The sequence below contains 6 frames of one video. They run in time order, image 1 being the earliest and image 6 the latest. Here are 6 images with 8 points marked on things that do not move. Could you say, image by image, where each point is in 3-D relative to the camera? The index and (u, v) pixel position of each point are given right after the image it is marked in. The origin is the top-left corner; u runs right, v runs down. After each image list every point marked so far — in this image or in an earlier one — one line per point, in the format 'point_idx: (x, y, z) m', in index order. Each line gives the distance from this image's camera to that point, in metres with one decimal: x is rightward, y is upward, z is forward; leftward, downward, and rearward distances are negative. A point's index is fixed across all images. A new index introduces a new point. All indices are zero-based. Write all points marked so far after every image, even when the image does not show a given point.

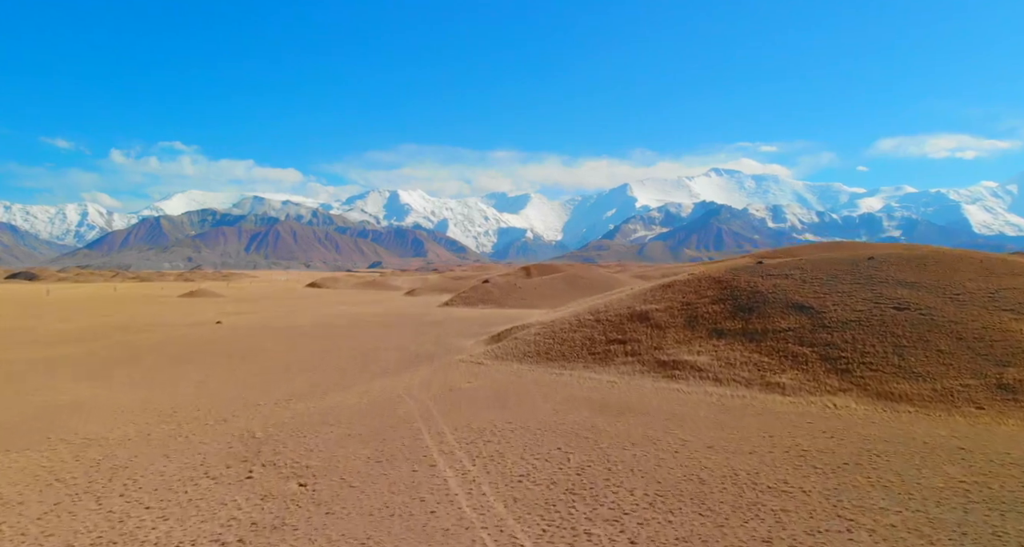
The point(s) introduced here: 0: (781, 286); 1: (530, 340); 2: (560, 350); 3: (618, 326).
0: (+6.4, -0.3, +15.7) m
1: (+0.5, -1.8, +17.6) m
2: (+1.2, -1.9, +16.2) m
3: (+2.6, -1.3, +16.5) m
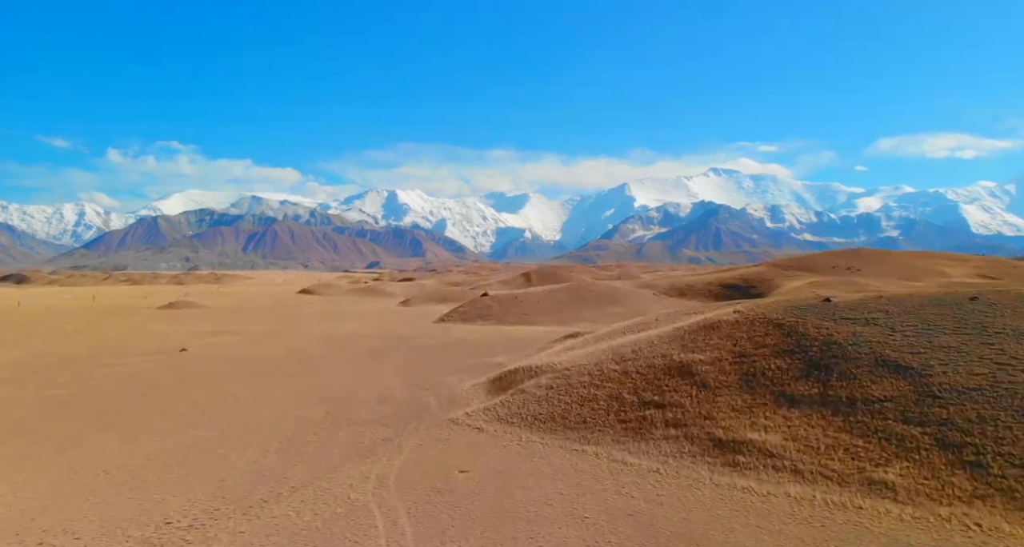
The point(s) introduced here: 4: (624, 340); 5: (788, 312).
0: (+6.5, -1.2, +12.3) m
1: (+0.6, -2.6, +14.2) m
2: (+1.3, -2.7, +12.8) m
3: (+2.8, -2.2, +13.1) m
4: (+2.9, -1.7, +17.2) m
5: (+5.8, -0.8, +14.0) m
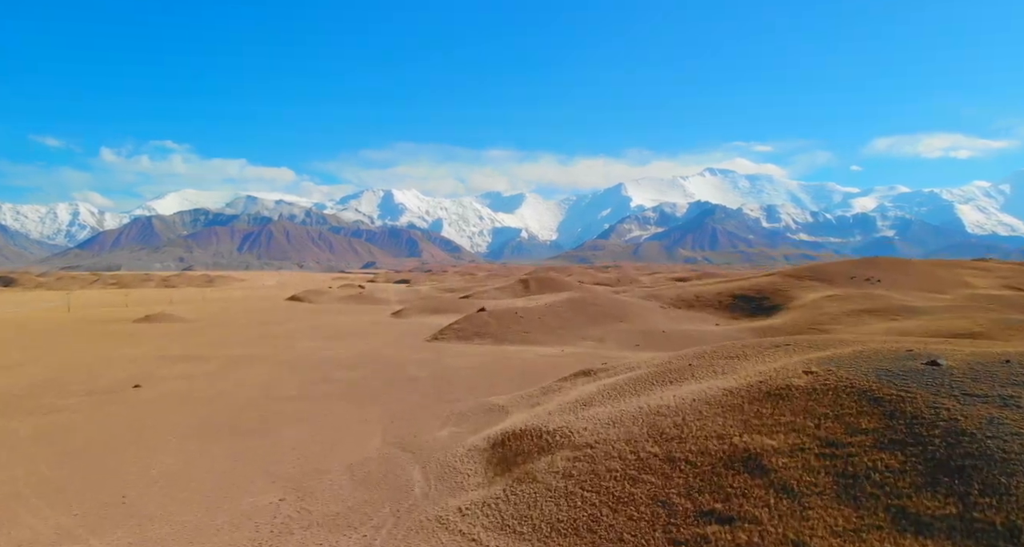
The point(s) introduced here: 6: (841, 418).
0: (+6.7, -2.0, +9.0) m
1: (+0.7, -3.5, +10.9) m
2: (+1.5, -3.6, +9.4) m
3: (+2.9, -3.0, +9.7) m
4: (+3.1, -2.6, +13.9) m
5: (+6.0, -1.7, +10.7) m
6: (+5.0, -2.2, +10.2) m
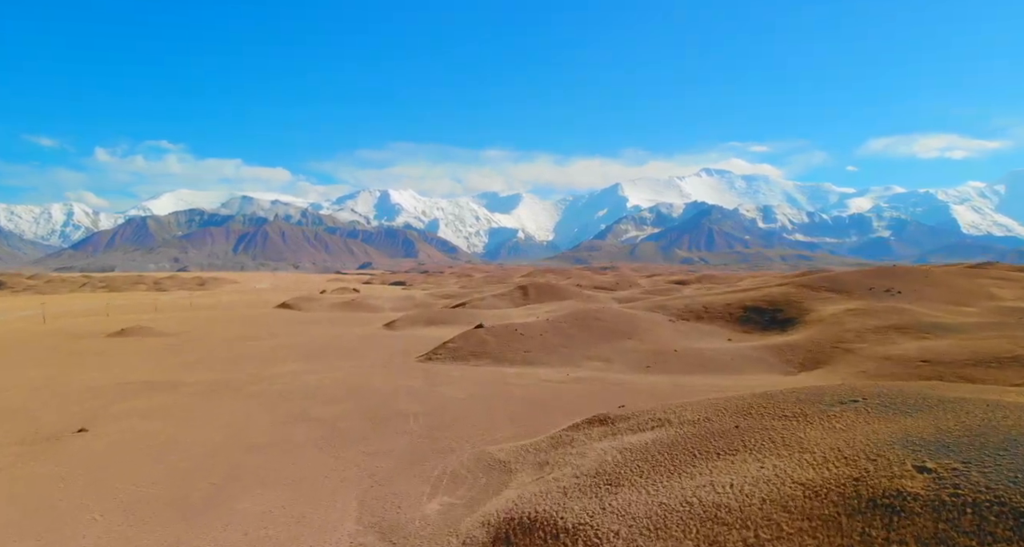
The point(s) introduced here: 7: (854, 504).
0: (+6.8, -2.9, +5.9) m
1: (+0.9, -4.3, +7.8) m
2: (+1.6, -4.4, +6.3) m
3: (+3.1, -3.9, +6.6) m
4: (+3.2, -3.4, +10.8) m
5: (+6.1, -2.5, +7.6) m
6: (+5.2, -3.0, +7.1) m
7: (+4.4, -3.0, +8.5) m
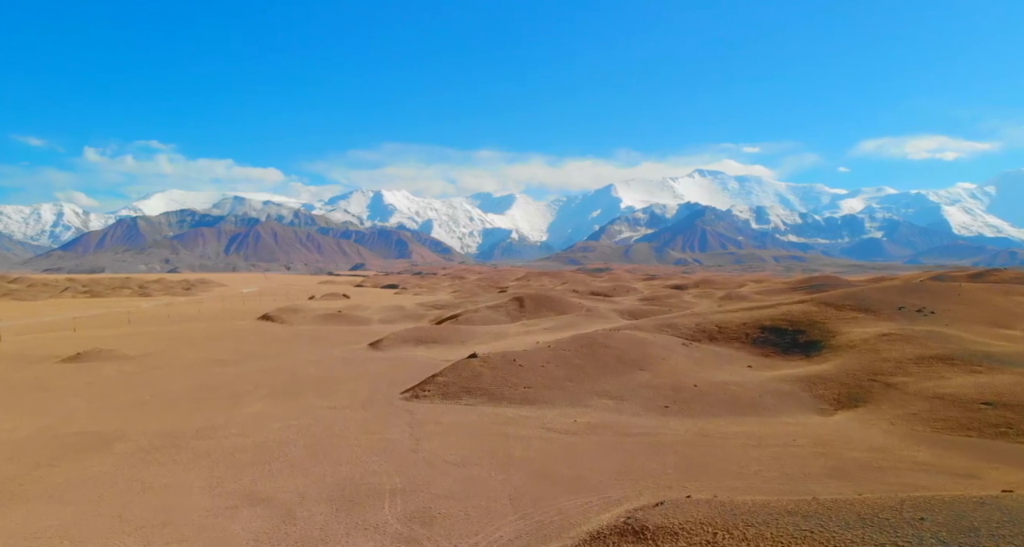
0: (+7.0, -4.1, +1.4) m
1: (+1.1, -5.5, +3.2) m
2: (+1.8, -5.7, +1.7) m
3: (+3.3, -5.1, +2.0) m
4: (+3.4, -4.7, +6.2) m
5: (+6.3, -3.8, +3.1) m
6: (+5.4, -4.2, +2.5) m
7: (+4.6, -4.2, +4.0) m
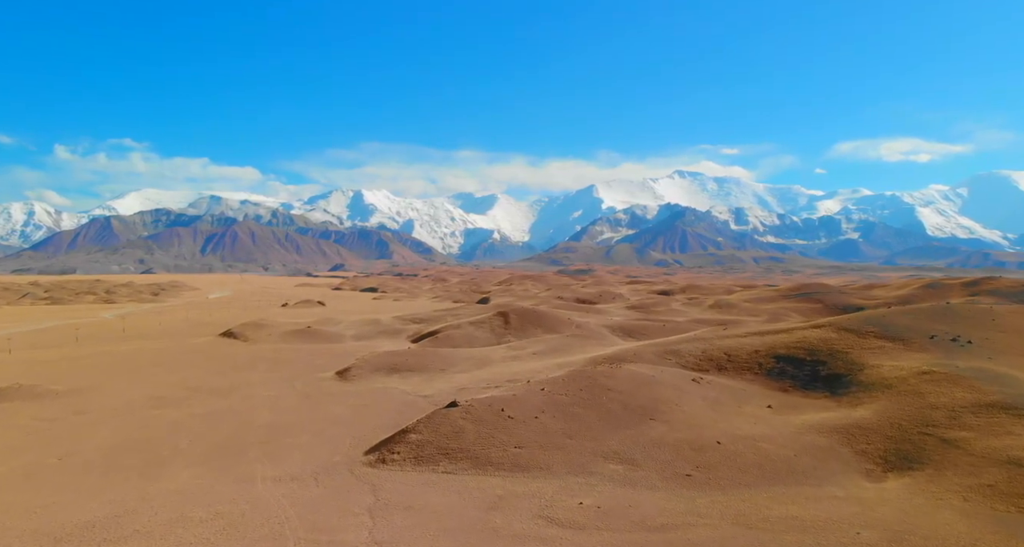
0: (+7.4, -5.6, -4.2) m
1: (+1.4, -7.1, -2.6) m
2: (+2.2, -7.2, -4.0) m
3: (+3.7, -6.6, -3.6) m
4: (+3.6, -6.2, +0.5) m
5: (+6.7, -5.3, -2.5) m
6: (+5.8, -5.8, -3.1) m
7: (+4.9, -5.7, -1.6) m
